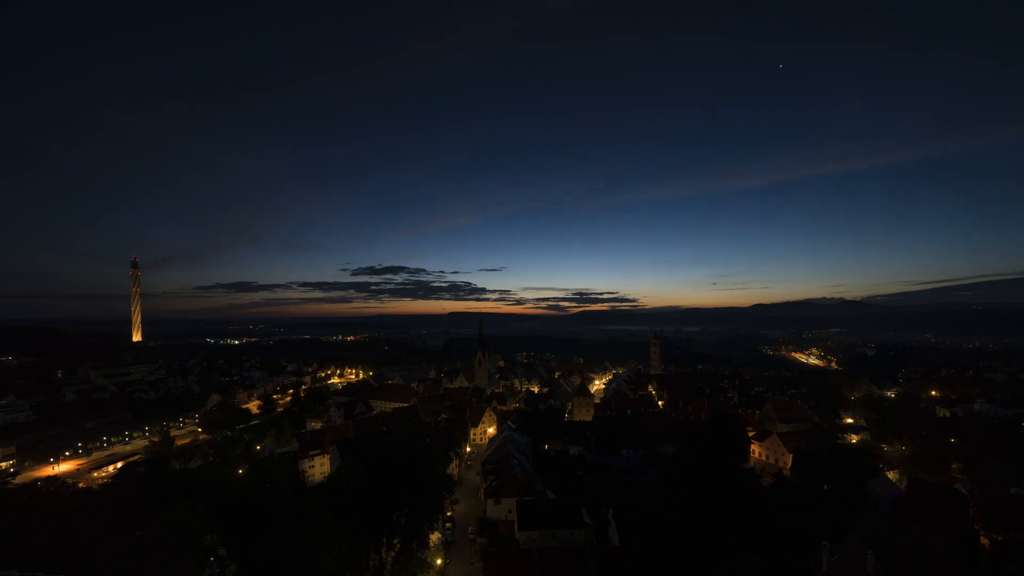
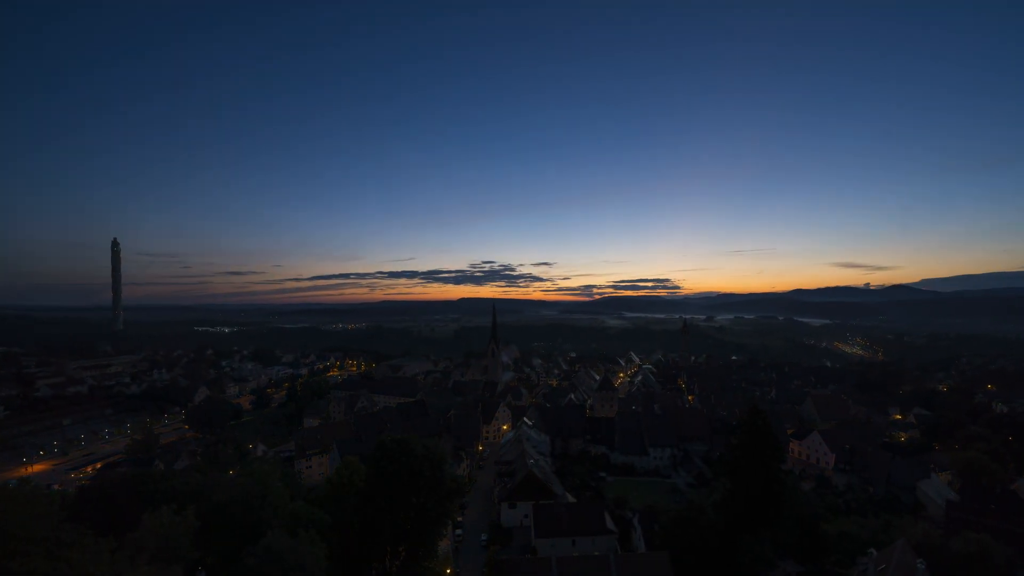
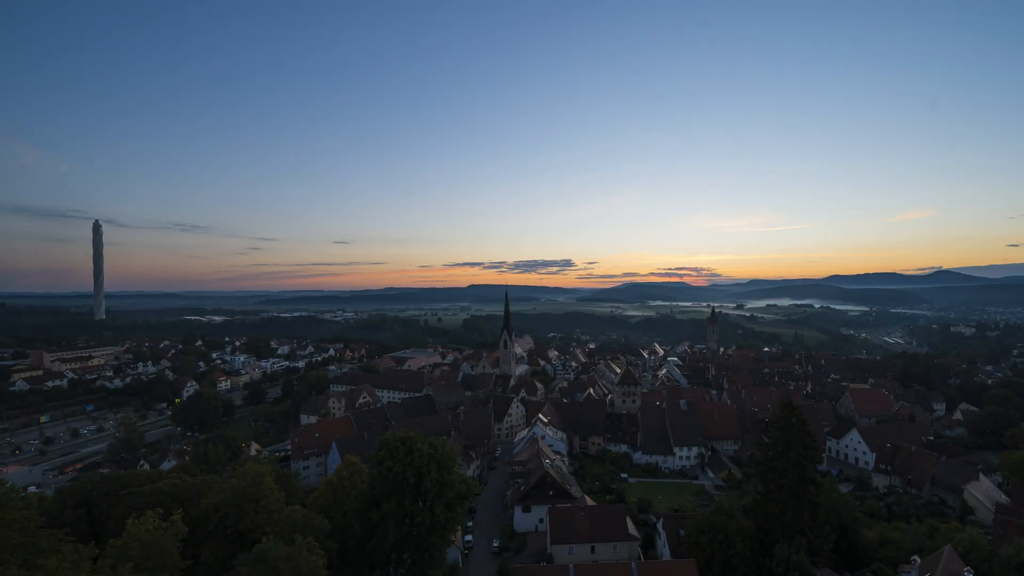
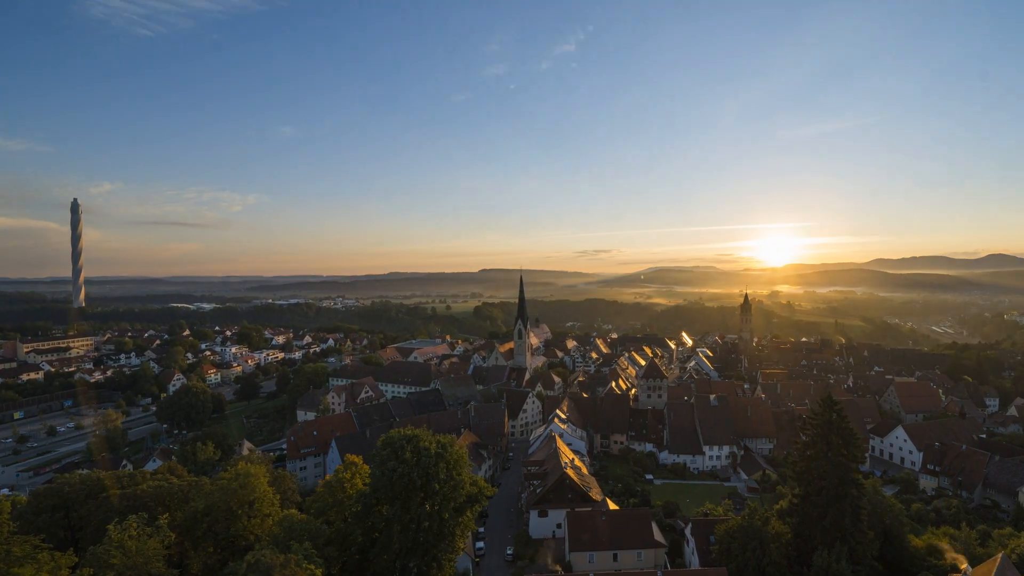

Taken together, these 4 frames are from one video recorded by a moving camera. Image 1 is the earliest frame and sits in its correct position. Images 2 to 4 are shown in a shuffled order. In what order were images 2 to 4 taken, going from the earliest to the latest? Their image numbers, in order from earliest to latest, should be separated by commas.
2, 3, 4
